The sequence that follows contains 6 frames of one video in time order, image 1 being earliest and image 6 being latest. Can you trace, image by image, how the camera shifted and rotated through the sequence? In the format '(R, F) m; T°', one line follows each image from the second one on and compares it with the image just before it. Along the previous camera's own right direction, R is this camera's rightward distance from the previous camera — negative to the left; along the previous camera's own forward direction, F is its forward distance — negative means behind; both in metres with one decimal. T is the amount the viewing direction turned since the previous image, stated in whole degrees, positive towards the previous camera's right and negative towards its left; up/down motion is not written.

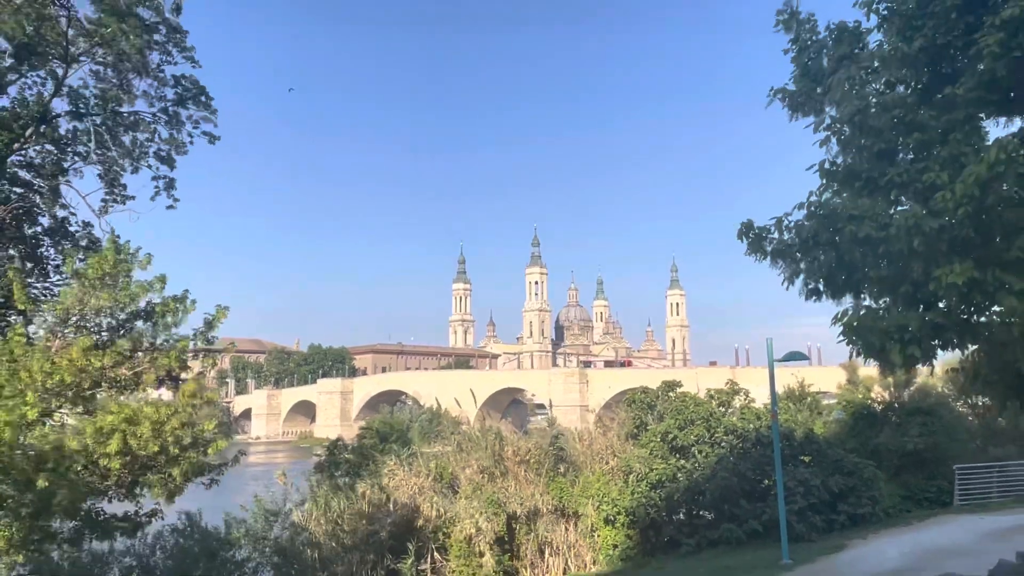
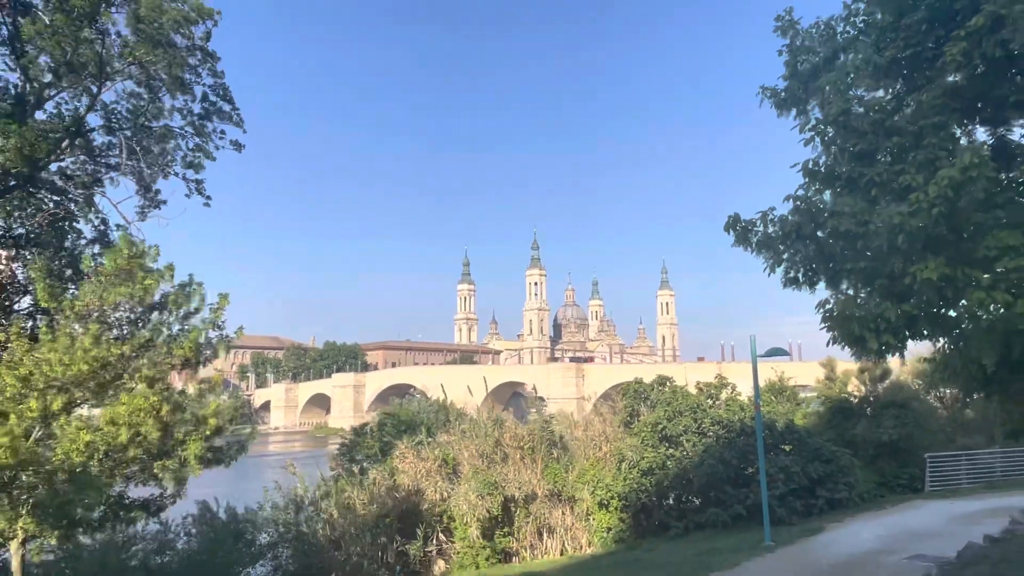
(0.0, -0.6) m; 0°
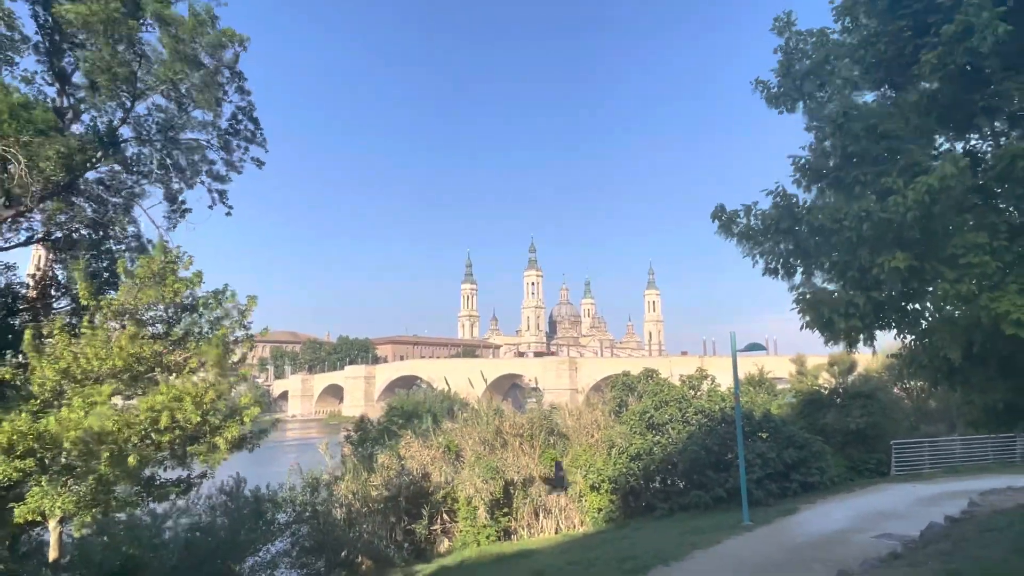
(+0.1, -0.7) m; 0°
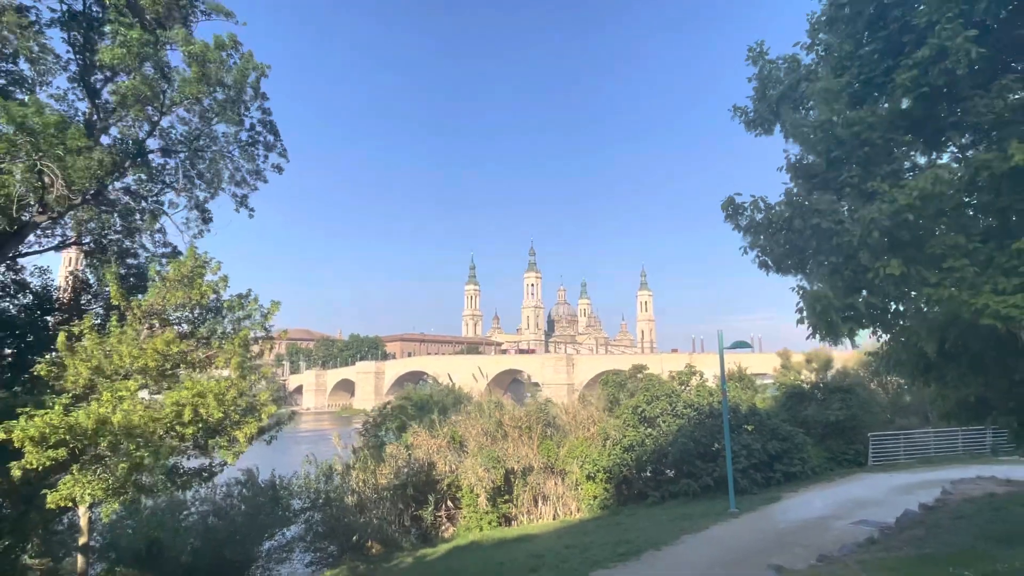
(+0.1, -0.6) m; 0°
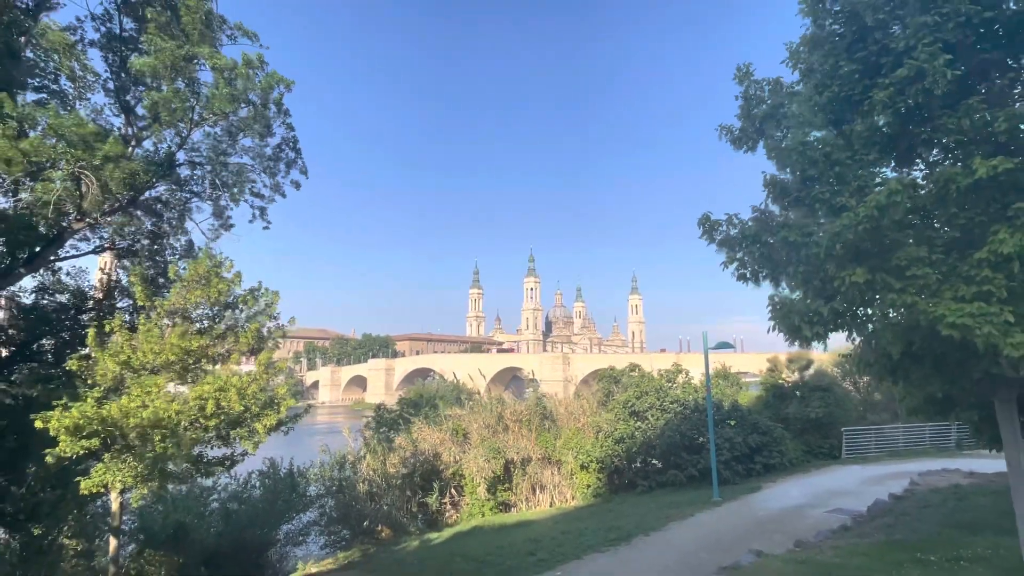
(+0.1, -0.8) m; 0°
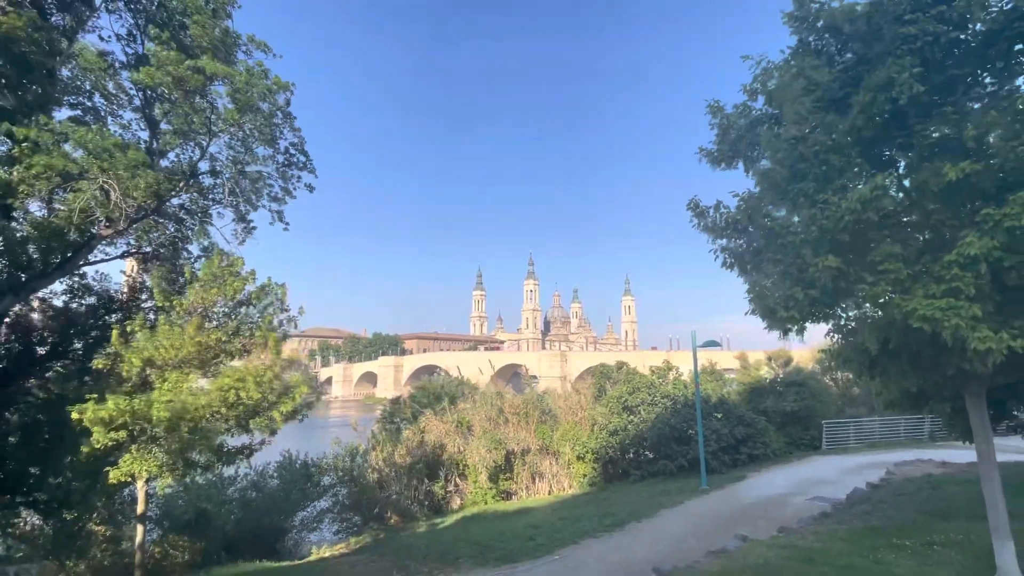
(+0.1, -0.7) m; 0°
